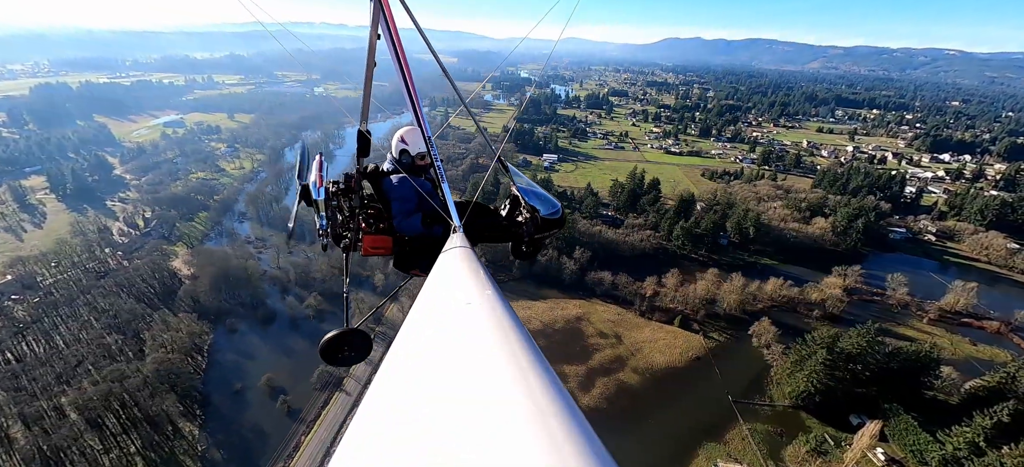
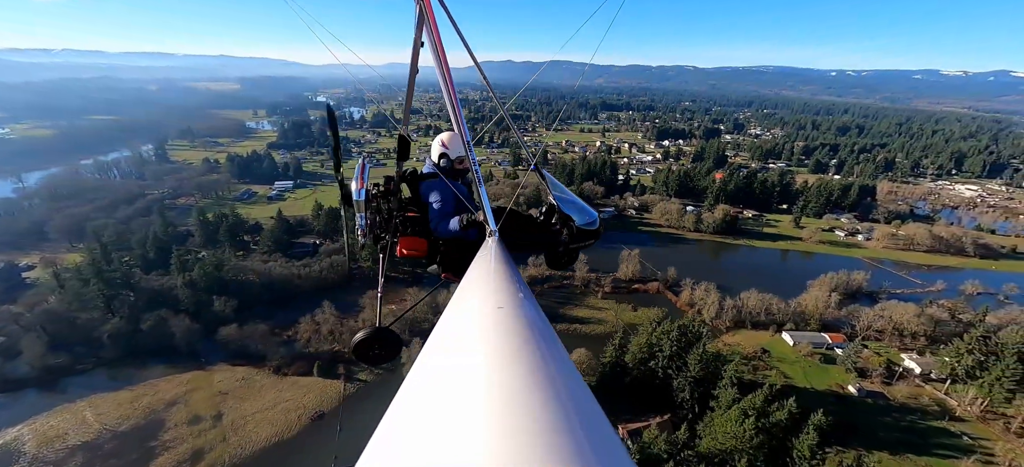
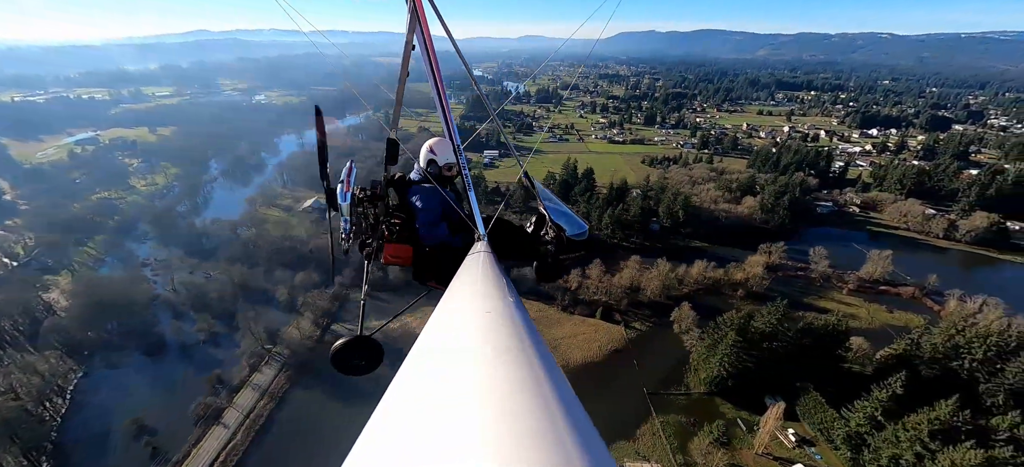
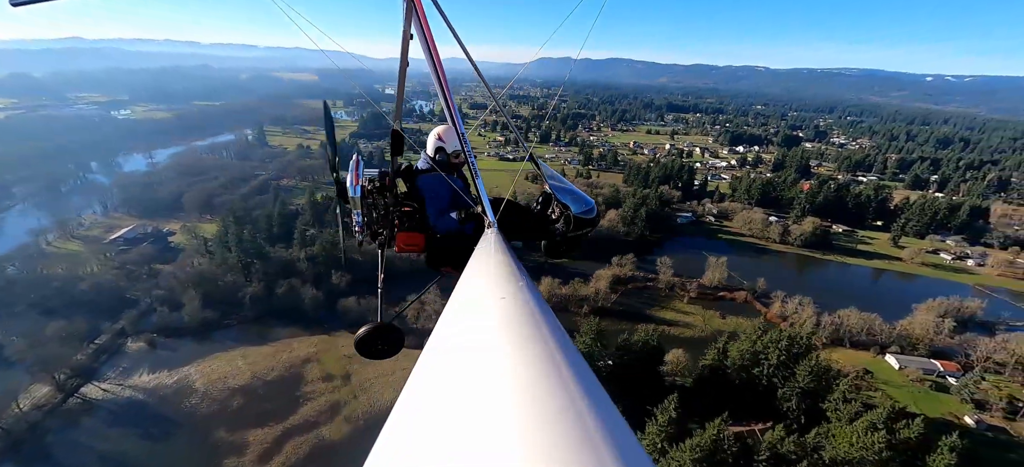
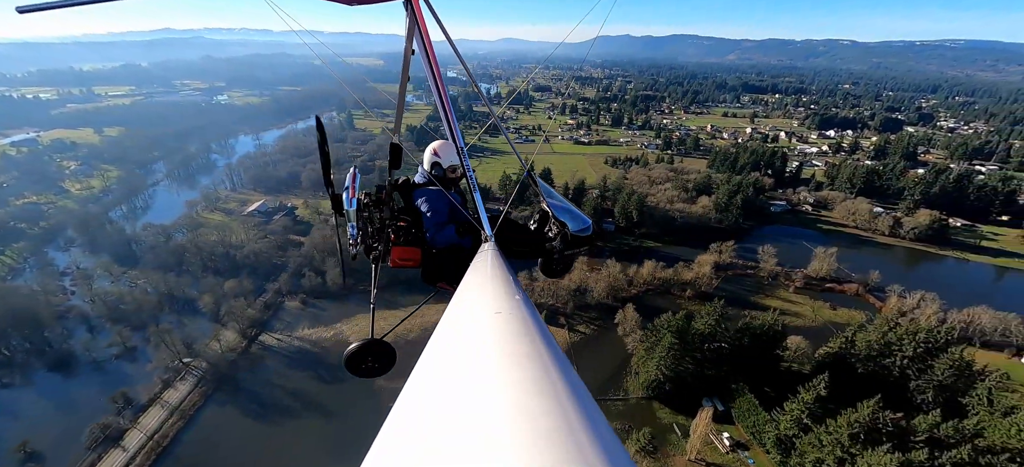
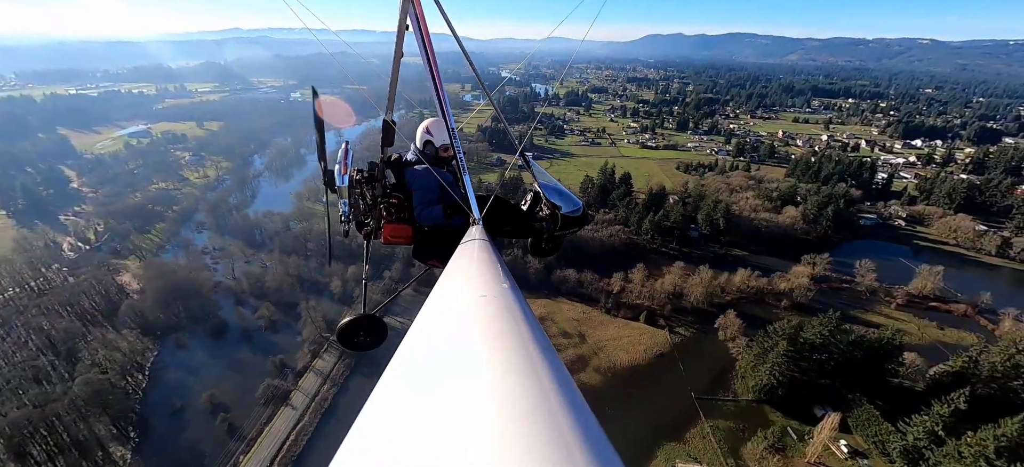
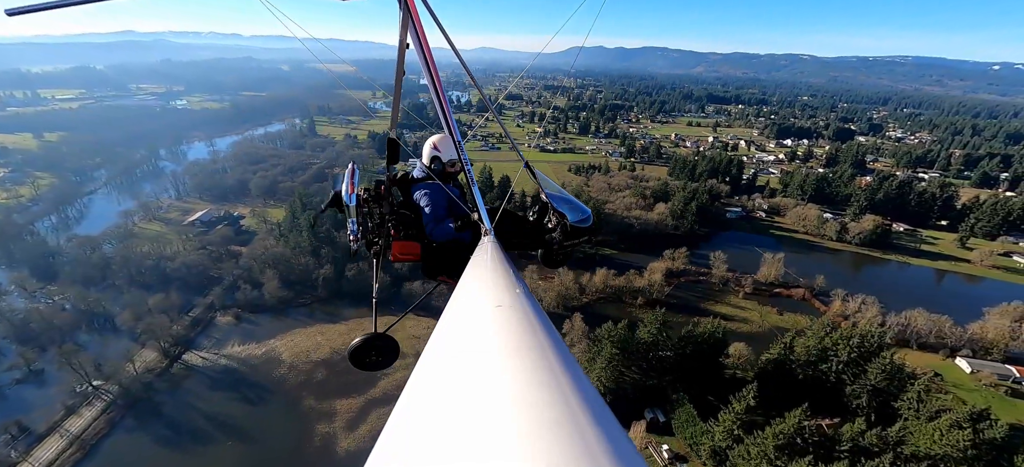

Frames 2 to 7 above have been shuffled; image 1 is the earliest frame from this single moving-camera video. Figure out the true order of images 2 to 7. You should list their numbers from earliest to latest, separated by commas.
6, 3, 5, 7, 4, 2
